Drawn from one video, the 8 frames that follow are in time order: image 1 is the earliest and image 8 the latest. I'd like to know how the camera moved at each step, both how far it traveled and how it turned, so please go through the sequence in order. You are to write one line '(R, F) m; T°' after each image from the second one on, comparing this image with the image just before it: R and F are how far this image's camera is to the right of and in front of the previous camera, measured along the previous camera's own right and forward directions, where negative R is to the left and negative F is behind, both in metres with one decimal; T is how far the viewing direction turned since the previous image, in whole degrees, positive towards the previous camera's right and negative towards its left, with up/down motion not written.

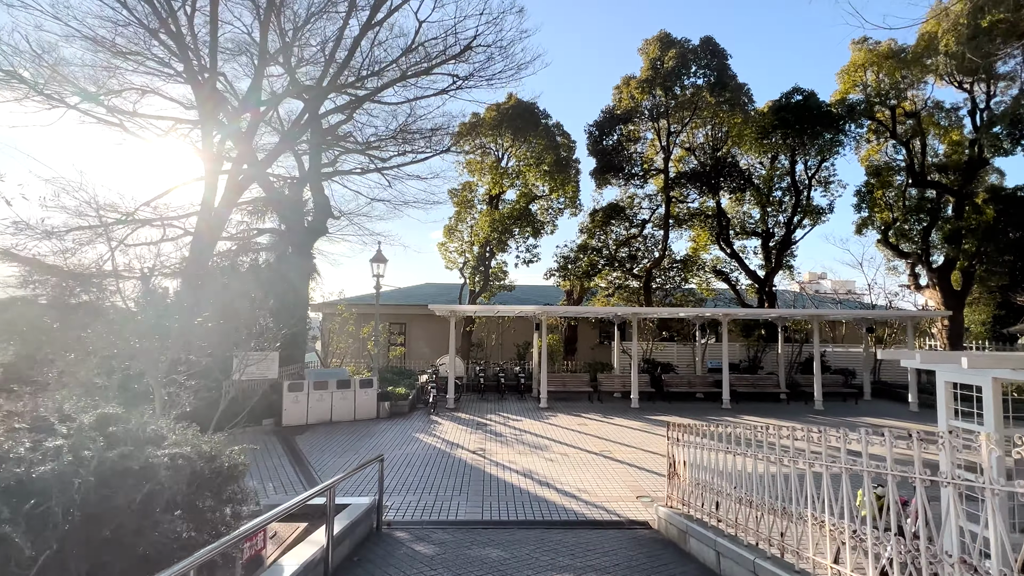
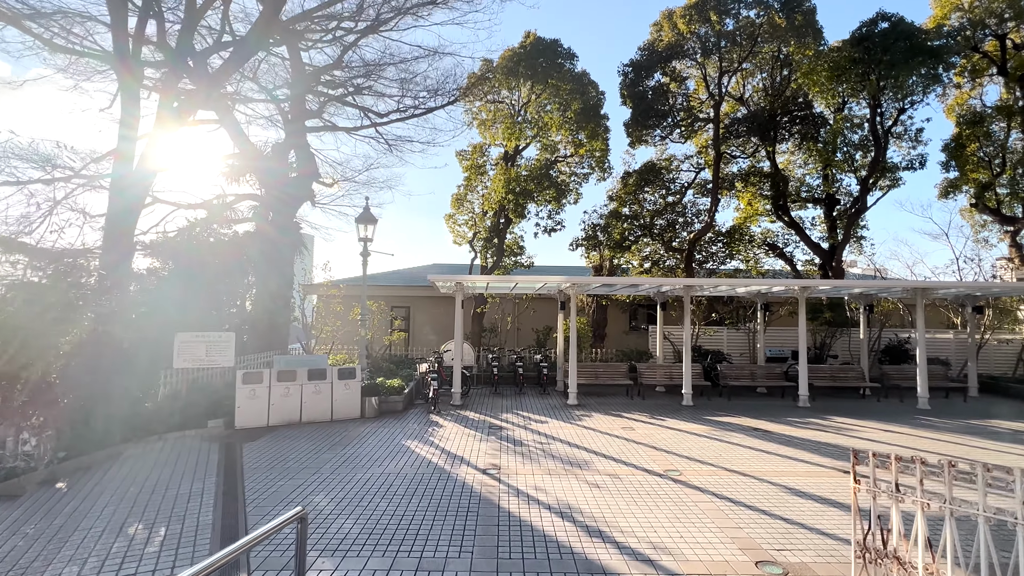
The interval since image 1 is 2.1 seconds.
(-0.2, +2.6) m; -2°
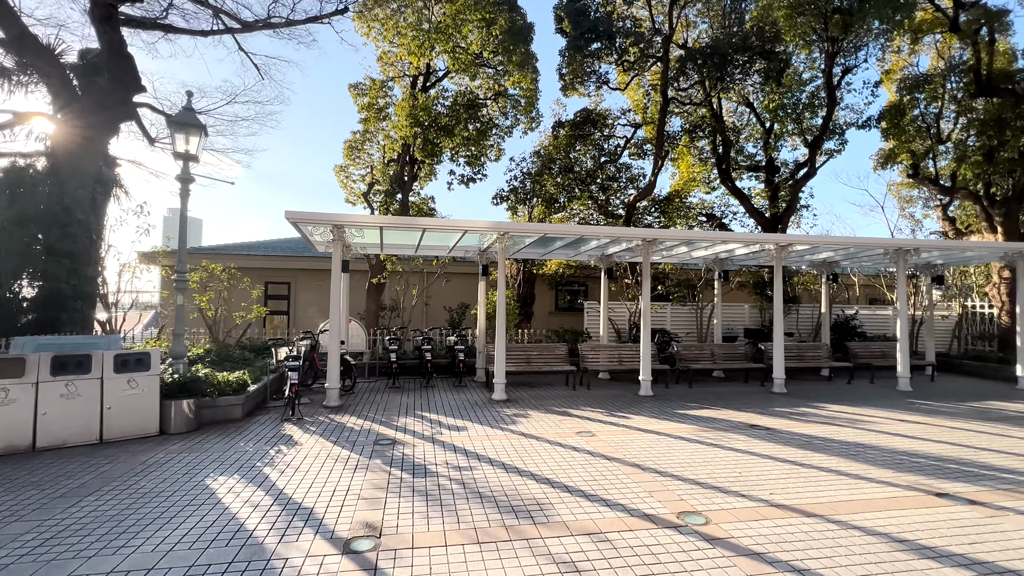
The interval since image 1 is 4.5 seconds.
(+0.1, +2.9) m; +10°
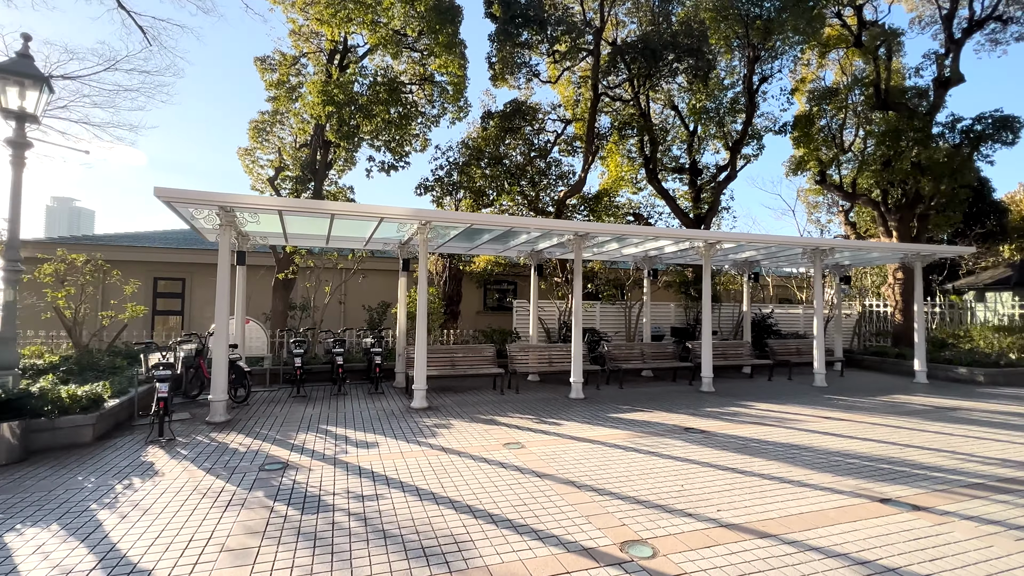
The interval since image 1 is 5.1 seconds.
(+0.1, +0.6) m; +8°
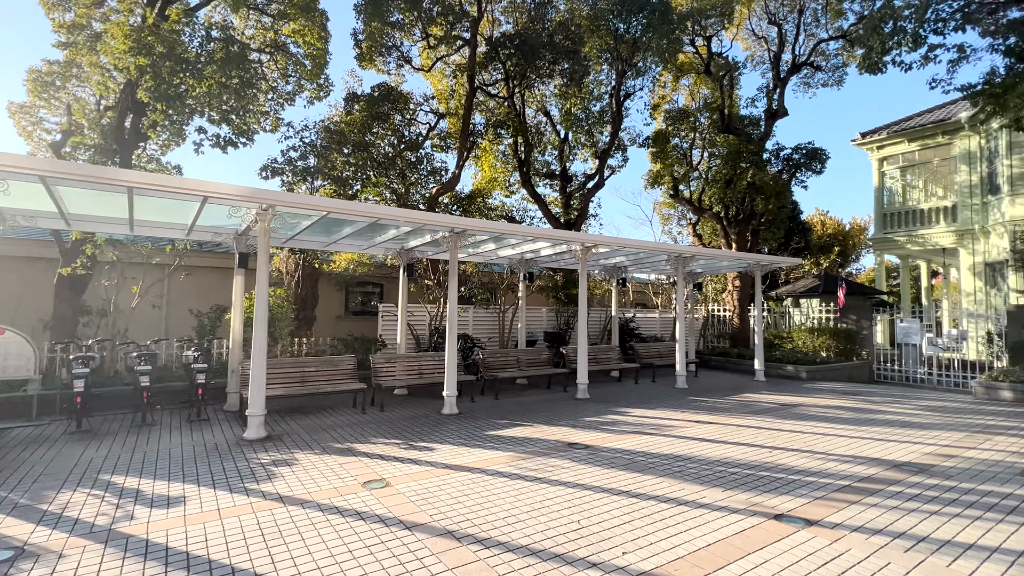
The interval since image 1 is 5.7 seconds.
(0.0, +0.8) m; +15°
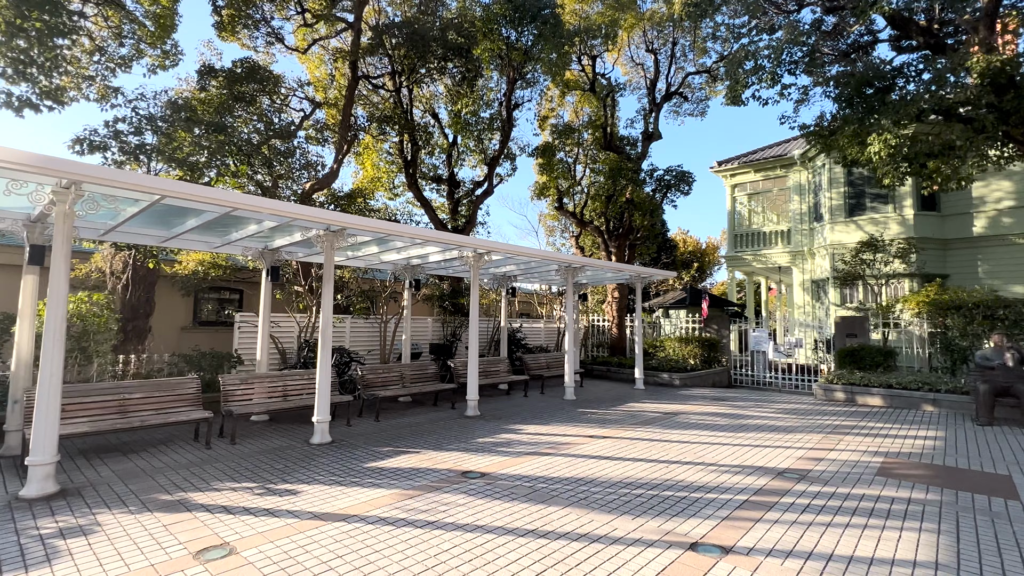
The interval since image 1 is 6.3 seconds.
(-0.1, +0.6) m; +14°
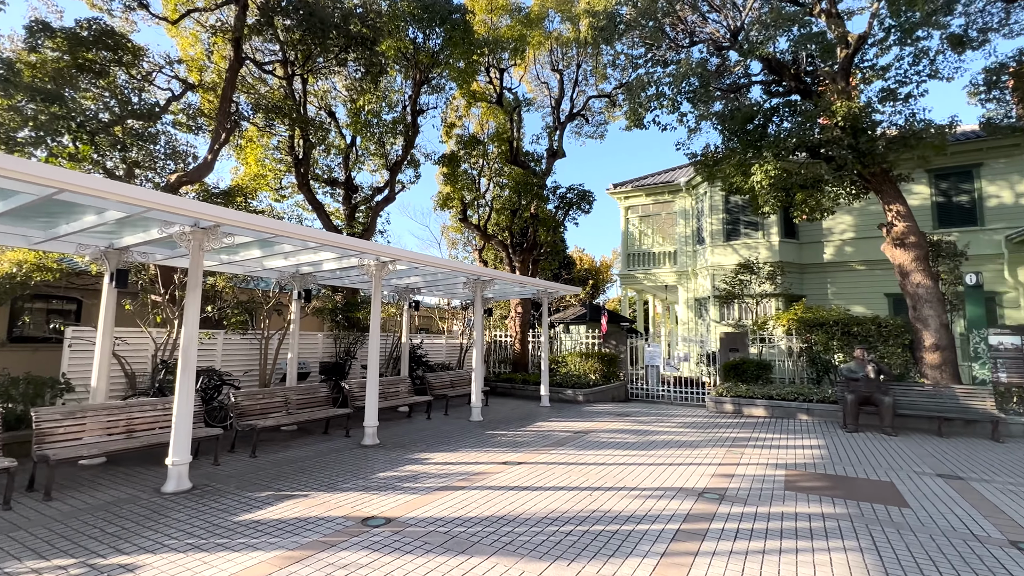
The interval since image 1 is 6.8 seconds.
(-0.2, +0.6) m; +12°
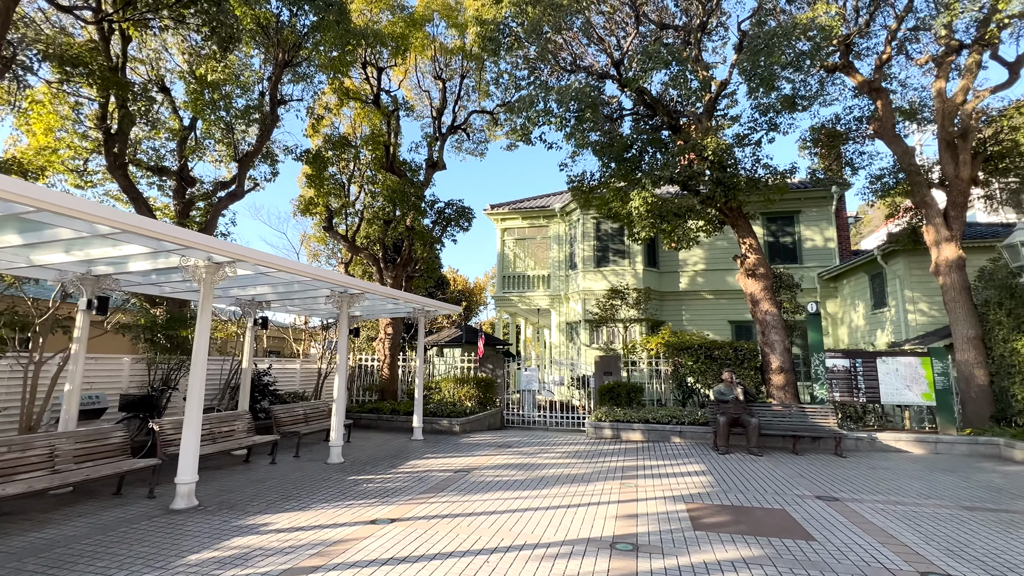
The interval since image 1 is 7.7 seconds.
(-0.1, +1.0) m; +15°
